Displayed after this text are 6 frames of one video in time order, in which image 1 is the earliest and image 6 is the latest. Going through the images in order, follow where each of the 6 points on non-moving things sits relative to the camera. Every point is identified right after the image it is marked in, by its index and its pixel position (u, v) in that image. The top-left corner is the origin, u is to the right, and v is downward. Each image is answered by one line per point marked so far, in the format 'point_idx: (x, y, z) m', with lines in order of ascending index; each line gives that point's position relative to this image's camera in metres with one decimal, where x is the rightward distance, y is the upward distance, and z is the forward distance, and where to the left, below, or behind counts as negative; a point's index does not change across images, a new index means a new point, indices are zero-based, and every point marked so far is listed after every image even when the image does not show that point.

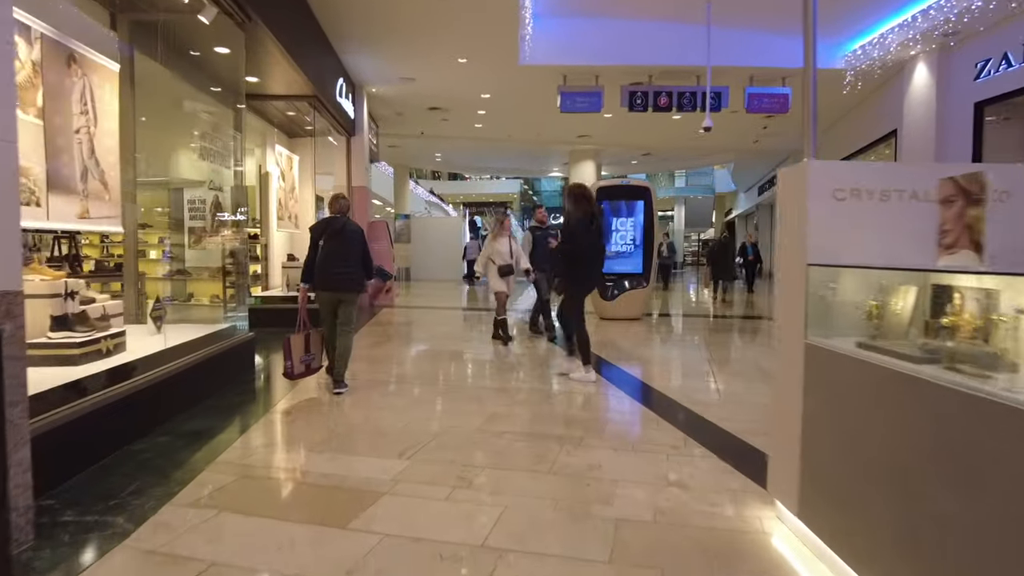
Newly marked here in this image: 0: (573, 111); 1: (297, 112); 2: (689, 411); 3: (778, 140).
0: (+0.9, +2.6, +9.5) m
1: (-2.8, +2.3, +8.6) m
2: (+1.0, -0.7, +3.9) m
3: (+6.0, +3.3, +14.9) m
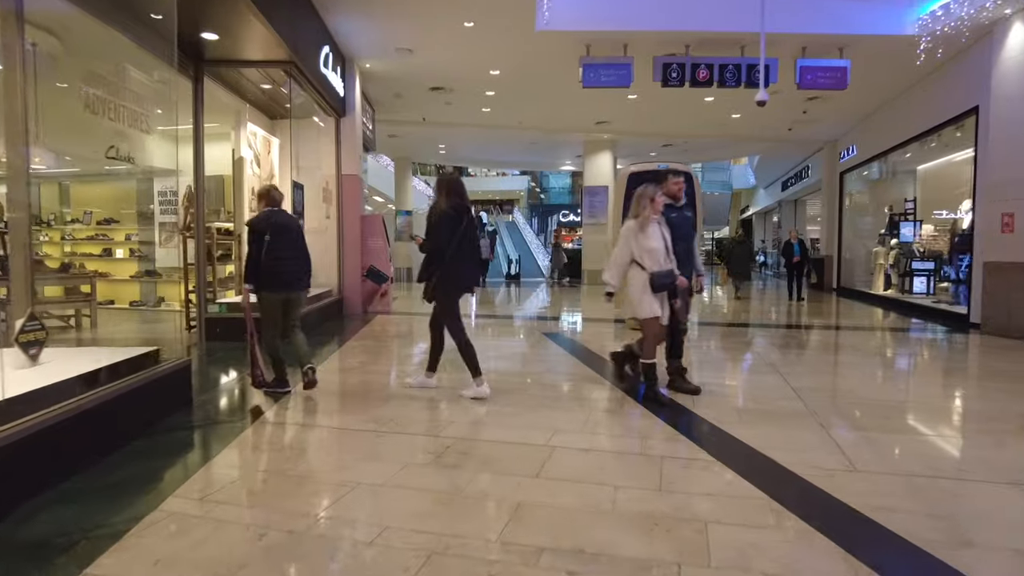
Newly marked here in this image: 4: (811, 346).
0: (+1.0, +2.5, +8.2) m
1: (-2.6, +2.2, +7.3) m
2: (+1.2, -0.8, +2.6) m
3: (+6.2, +3.3, +13.5) m
4: (+3.4, -0.6, +7.4) m
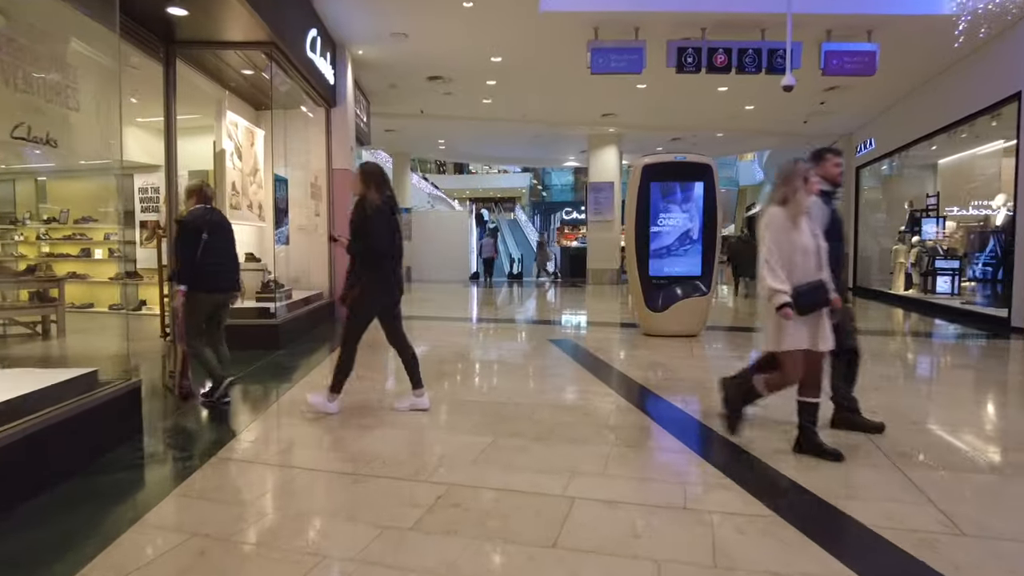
0: (+1.1, +2.5, +7.6) m
1: (-2.6, +2.2, +6.7) m
2: (+1.2, -0.8, +2.0) m
3: (+6.3, +3.3, +12.9) m
4: (+3.4, -0.6, +6.8) m
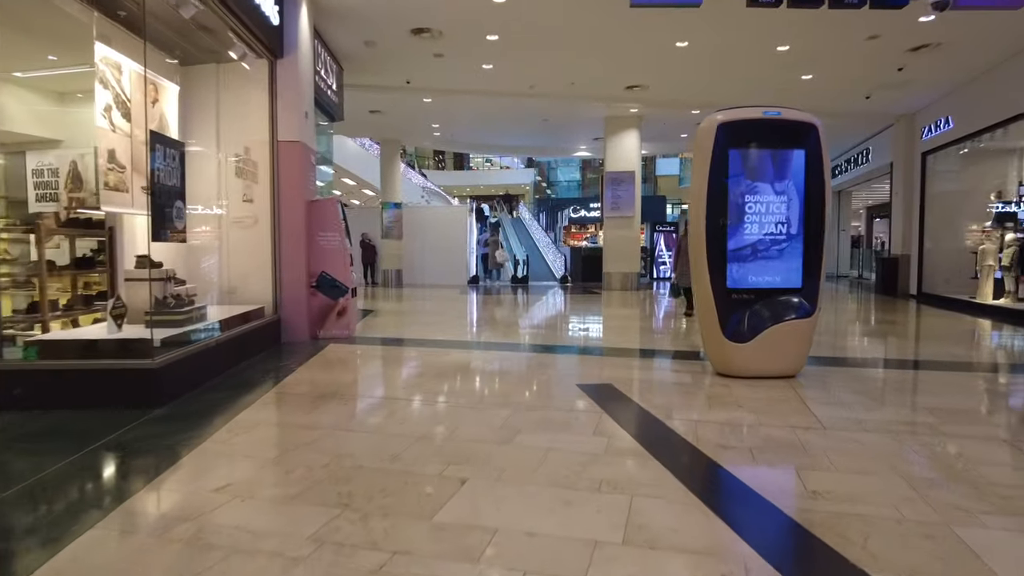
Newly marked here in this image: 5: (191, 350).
0: (+1.2, +2.4, +5.5) m
1: (-2.5, +2.1, +4.6) m
2: (+1.3, -0.9, -0.1) m
3: (+6.3, +3.2, +10.7) m
4: (+3.5, -0.7, +4.7) m
5: (-2.1, -0.4, +4.3) m
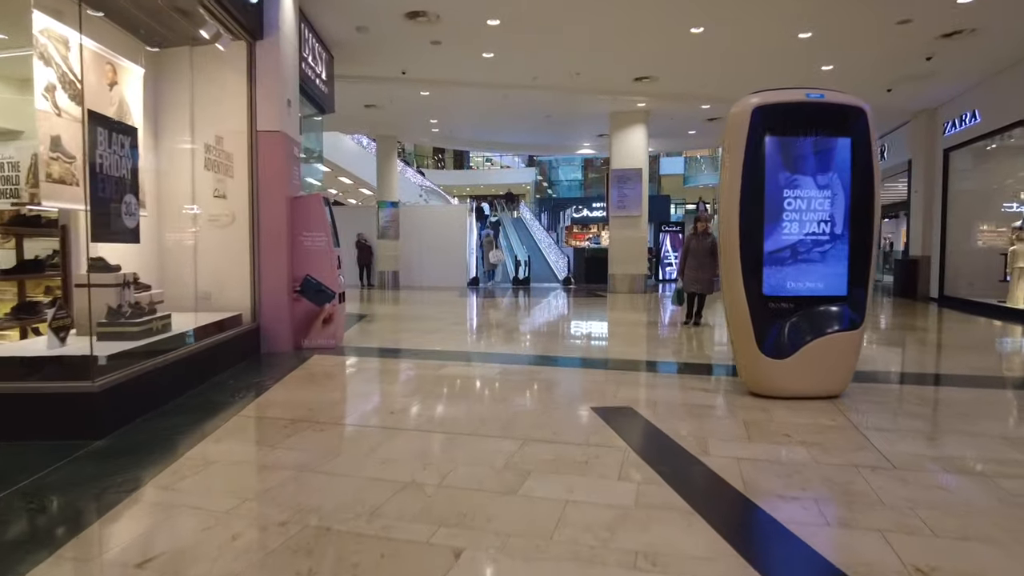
0: (+1.2, +2.3, +4.9) m
1: (-2.5, +2.0, +4.0) m
2: (+1.3, -1.0, -0.7) m
3: (+6.4, +3.1, +10.2) m
4: (+3.5, -0.8, +4.1) m
5: (-2.1, -0.4, +3.7) m
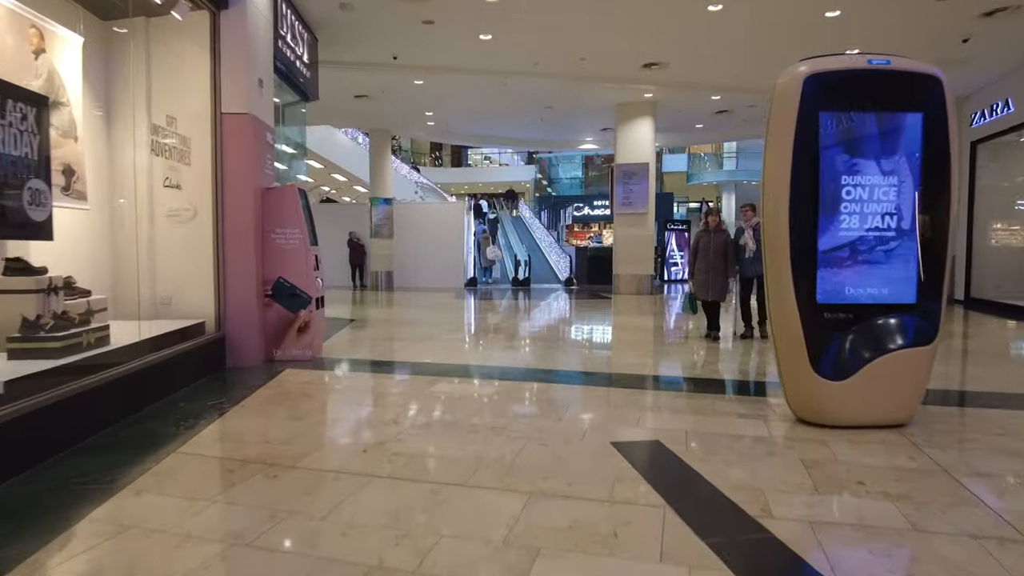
0: (+1.2, +2.3, +4.2) m
1: (-2.5, +2.0, +3.3) m
2: (+1.3, -1.0, -1.4) m
3: (+6.4, +3.1, +9.5) m
4: (+3.5, -0.8, +3.4) m
5: (-2.1, -0.5, +3.0) m
